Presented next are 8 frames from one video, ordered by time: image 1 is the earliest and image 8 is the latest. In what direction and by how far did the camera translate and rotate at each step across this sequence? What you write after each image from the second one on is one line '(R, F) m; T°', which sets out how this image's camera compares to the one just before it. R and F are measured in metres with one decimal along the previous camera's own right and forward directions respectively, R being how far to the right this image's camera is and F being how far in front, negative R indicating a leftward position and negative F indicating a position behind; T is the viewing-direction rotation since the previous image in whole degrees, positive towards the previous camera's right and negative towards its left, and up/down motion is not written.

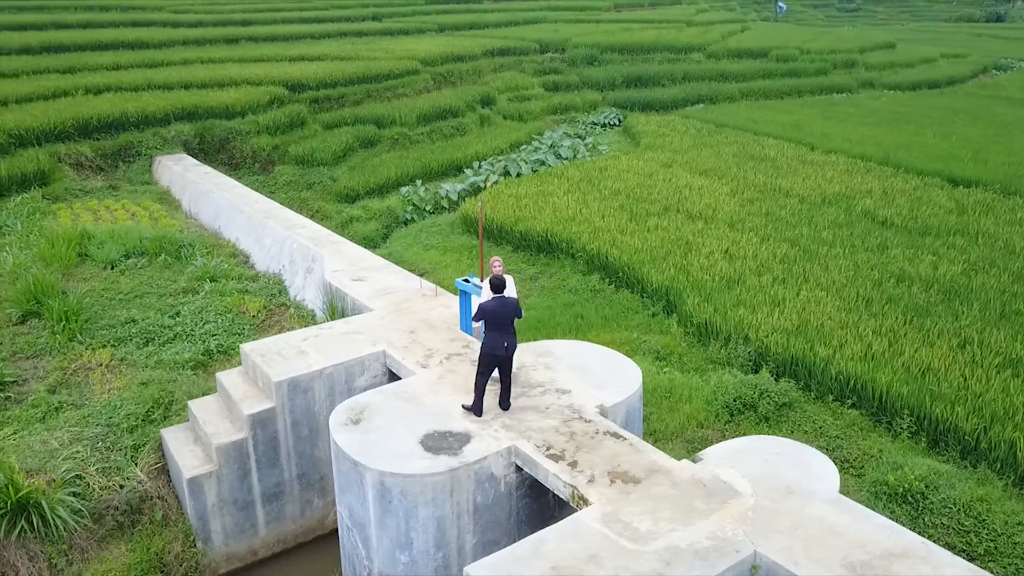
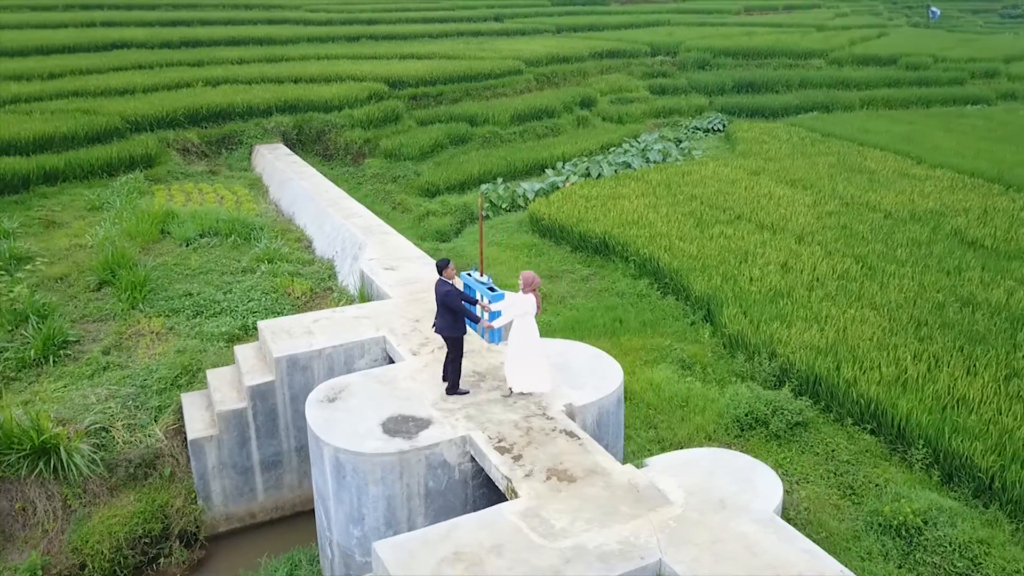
(+1.1, 0.0) m; -9°
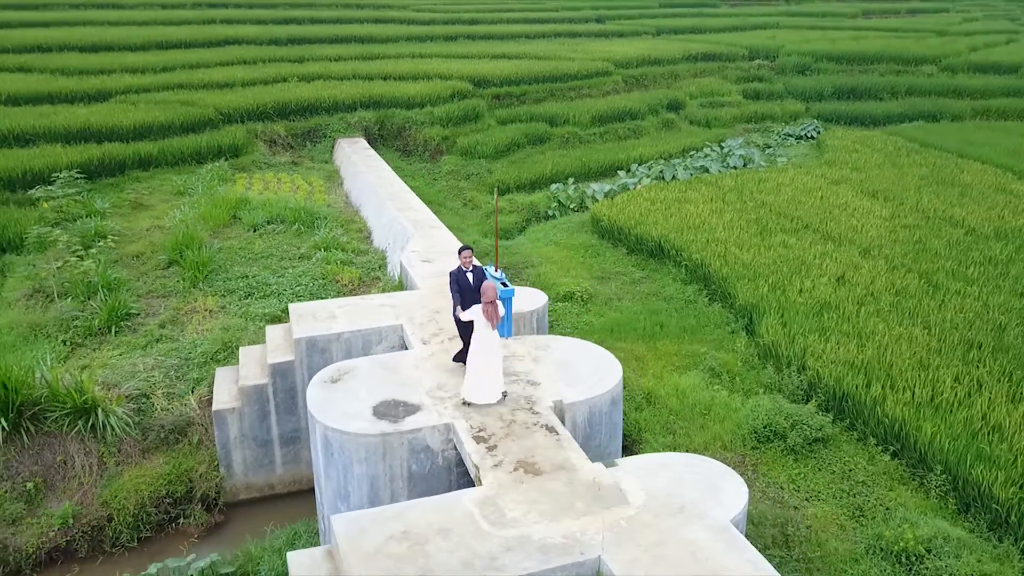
(+0.8, -0.1) m; -7°
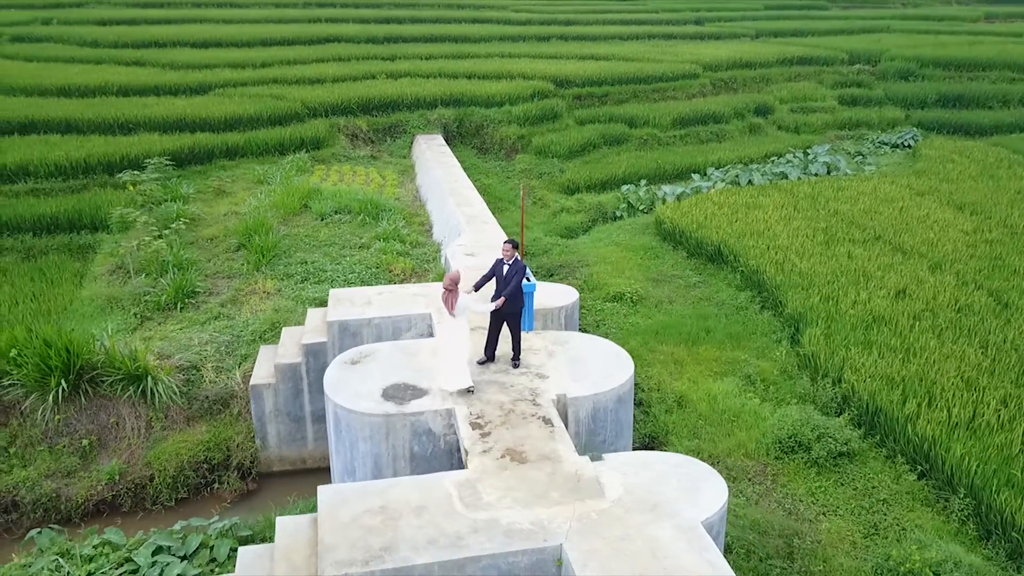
(+0.7, -0.1) m; -7°
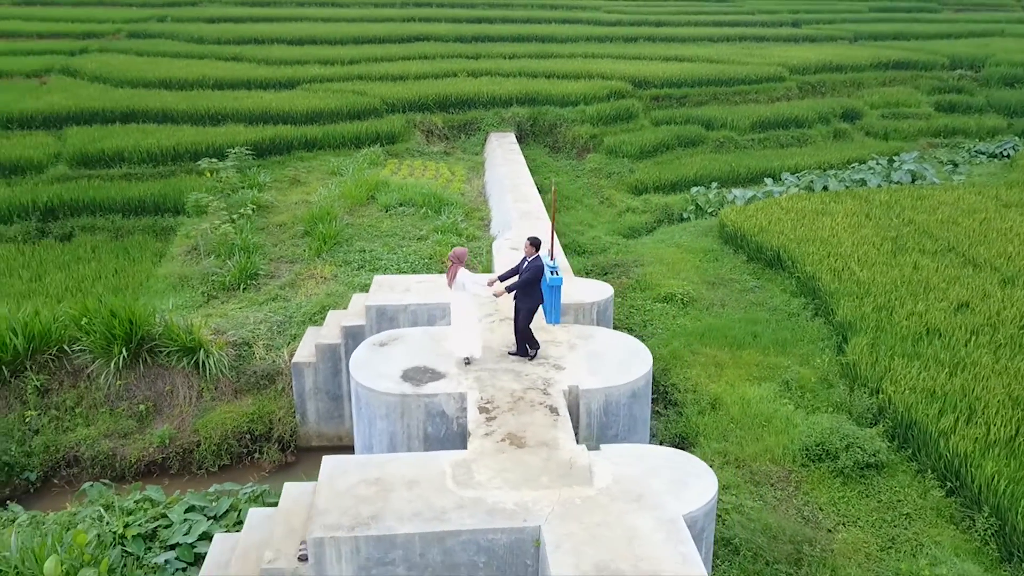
(+0.6, -0.1) m; -6°
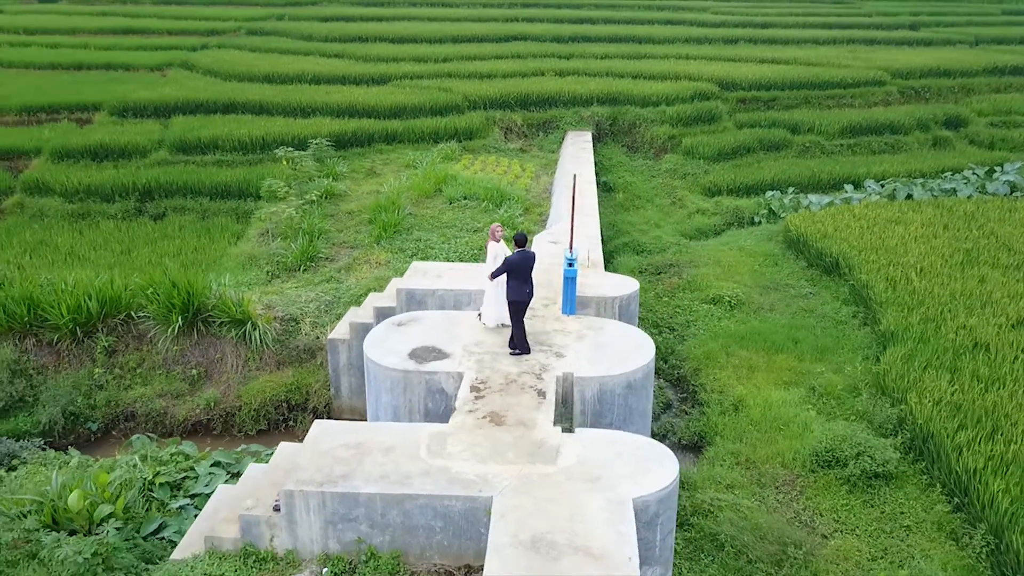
(+0.8, -0.2) m; -8°
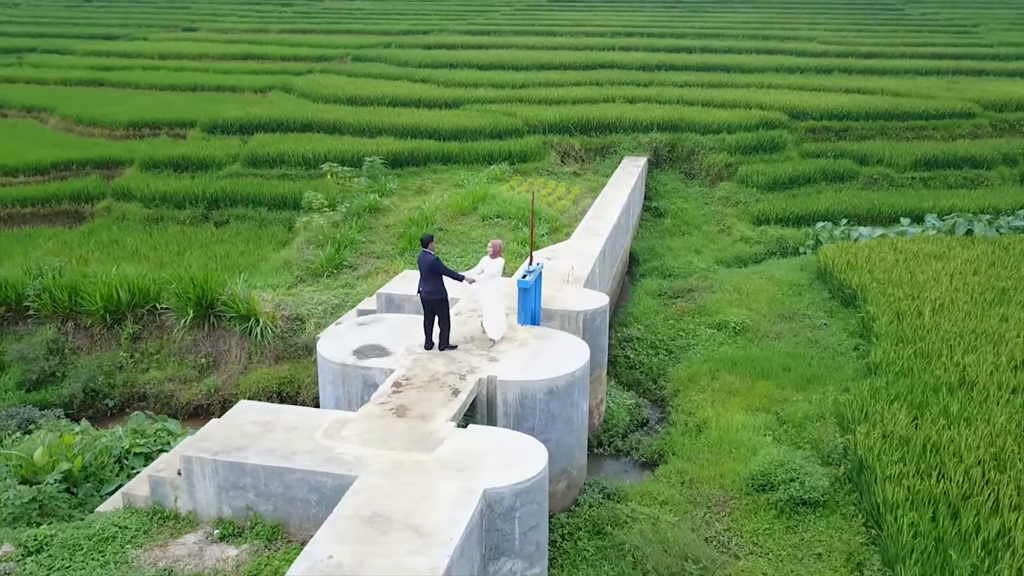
(+1.5, -0.2) m; -9°
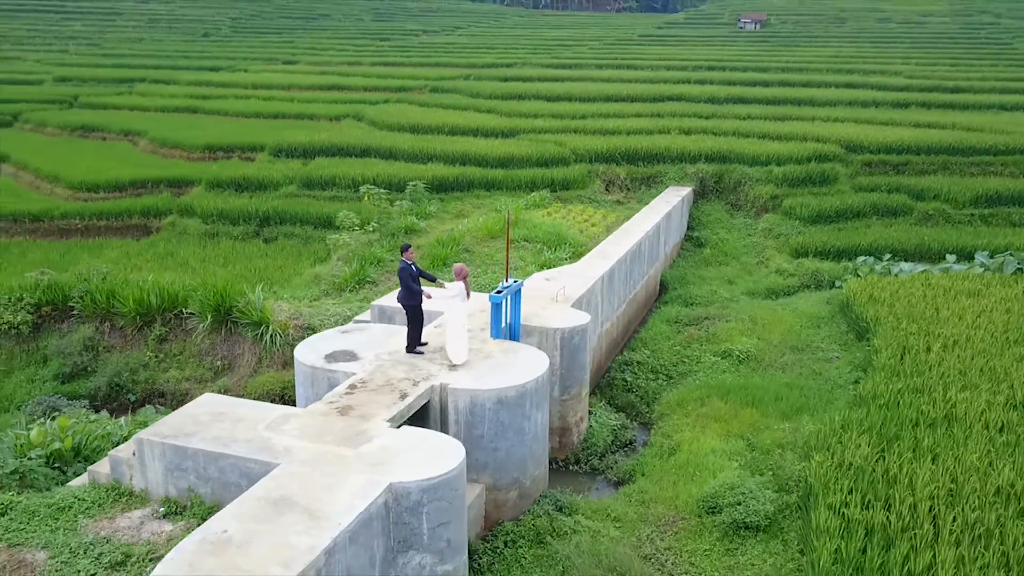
(+1.2, -0.2) m; -7°
